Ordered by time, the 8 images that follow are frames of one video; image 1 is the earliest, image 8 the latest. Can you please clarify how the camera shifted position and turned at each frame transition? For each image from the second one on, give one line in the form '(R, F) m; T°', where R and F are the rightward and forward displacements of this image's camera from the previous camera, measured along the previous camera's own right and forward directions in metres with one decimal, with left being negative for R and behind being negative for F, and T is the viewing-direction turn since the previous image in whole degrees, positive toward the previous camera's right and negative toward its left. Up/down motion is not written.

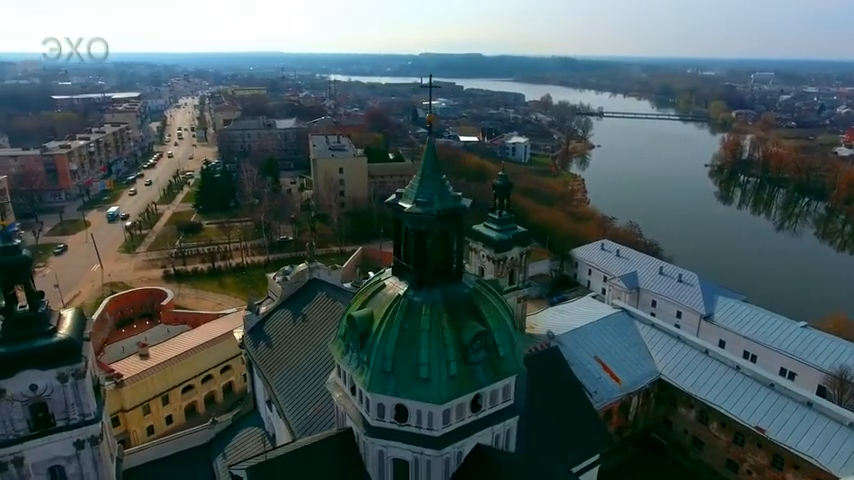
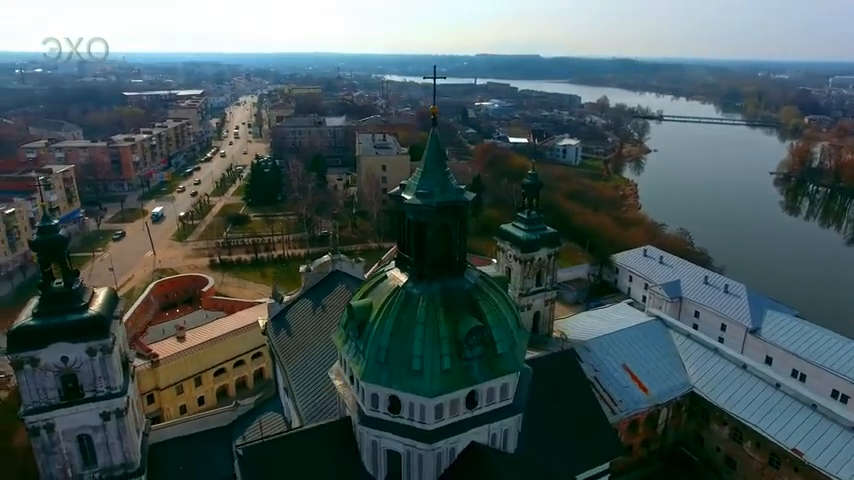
(+1.3, +0.1) m; -6°
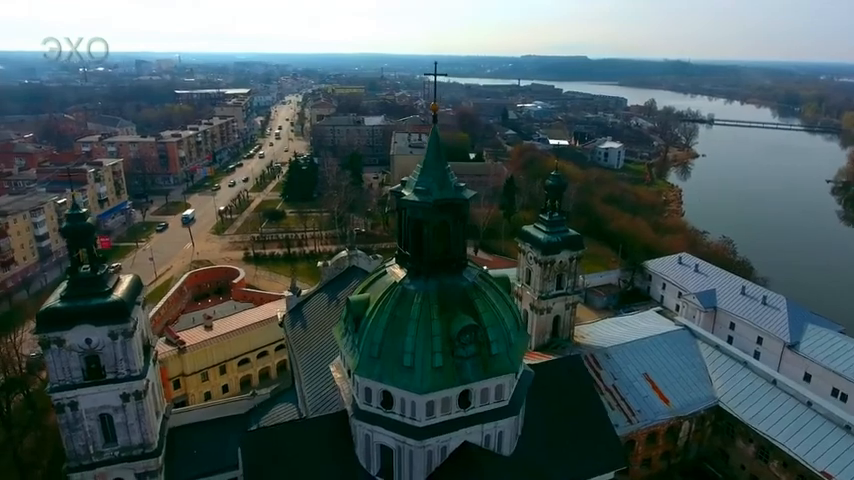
(+1.1, 0.0) m; -4°
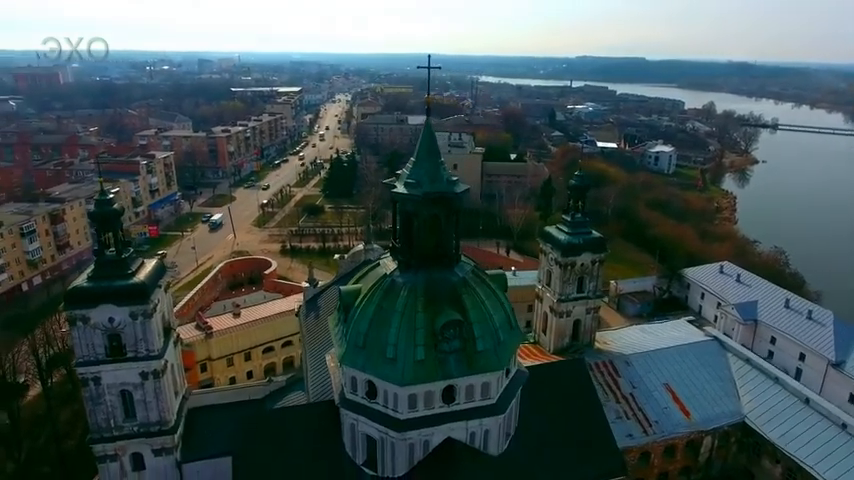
(+1.4, +0.1) m; -5°
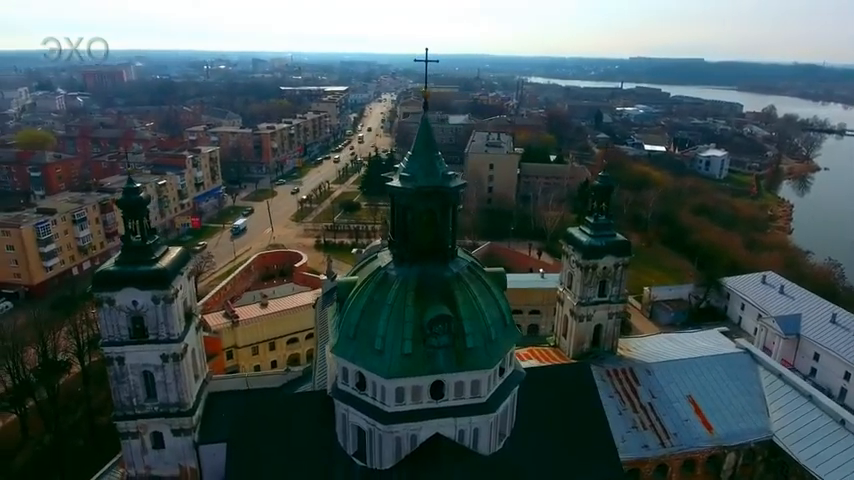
(+1.3, +0.1) m; -5°
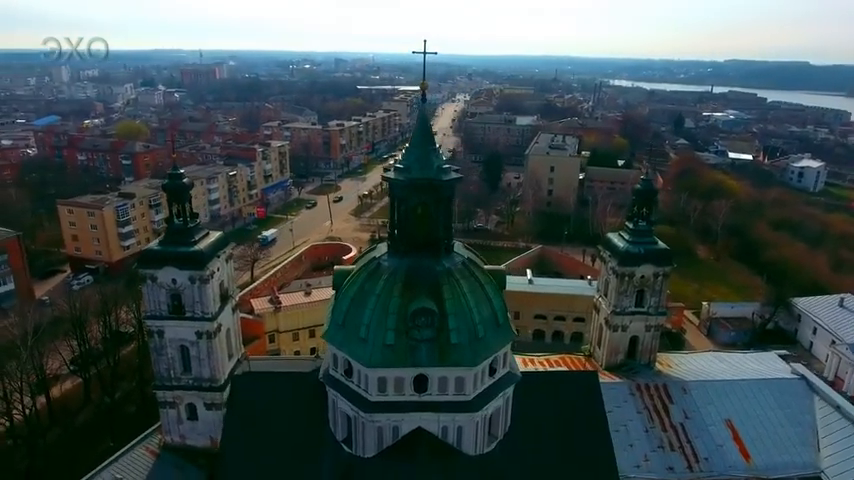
(+2.0, +0.2) m; -8°
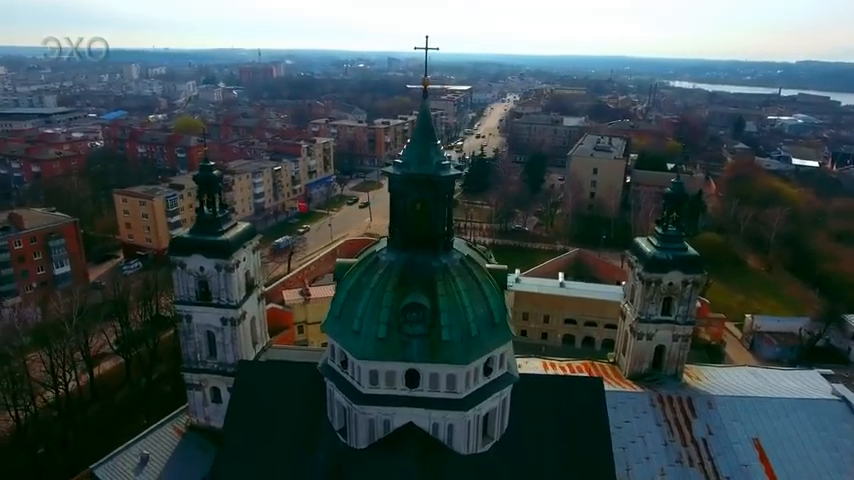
(+1.3, +0.1) m; -5°
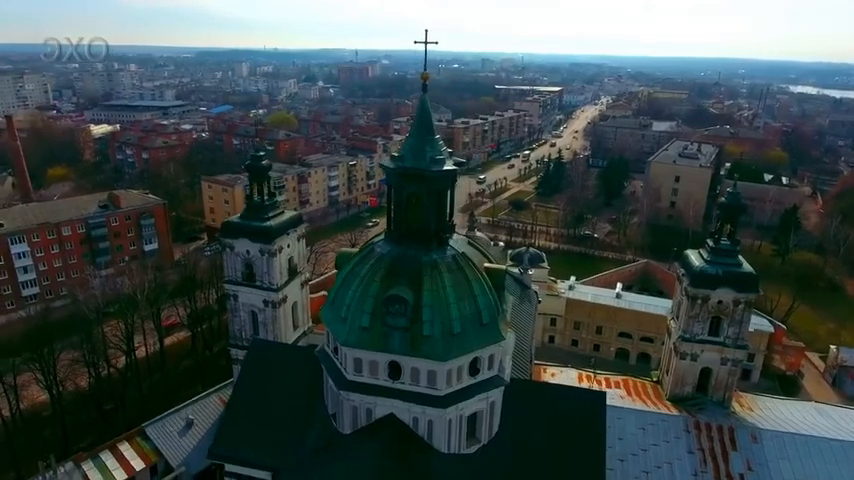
(+2.4, +0.2) m; -10°
